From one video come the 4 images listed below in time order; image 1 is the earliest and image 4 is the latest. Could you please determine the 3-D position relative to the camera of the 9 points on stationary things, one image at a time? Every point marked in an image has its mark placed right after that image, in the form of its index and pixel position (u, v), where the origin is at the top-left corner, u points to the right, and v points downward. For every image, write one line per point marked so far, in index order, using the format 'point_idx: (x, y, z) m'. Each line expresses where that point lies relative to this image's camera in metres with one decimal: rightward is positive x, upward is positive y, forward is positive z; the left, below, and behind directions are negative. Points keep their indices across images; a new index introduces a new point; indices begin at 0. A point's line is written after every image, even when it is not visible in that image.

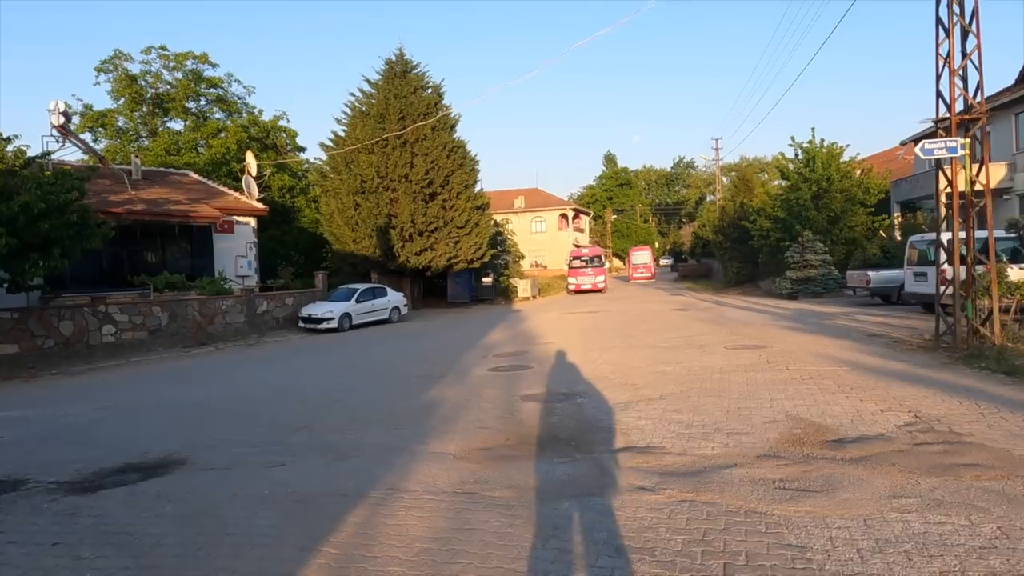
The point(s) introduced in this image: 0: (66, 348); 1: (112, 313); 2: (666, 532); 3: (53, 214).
0: (-12.6, -1.7, +18.7) m
1: (-11.9, -0.7, +19.9) m
2: (+1.0, -1.5, +4.2) m
3: (-11.7, +1.9, +17.0) m
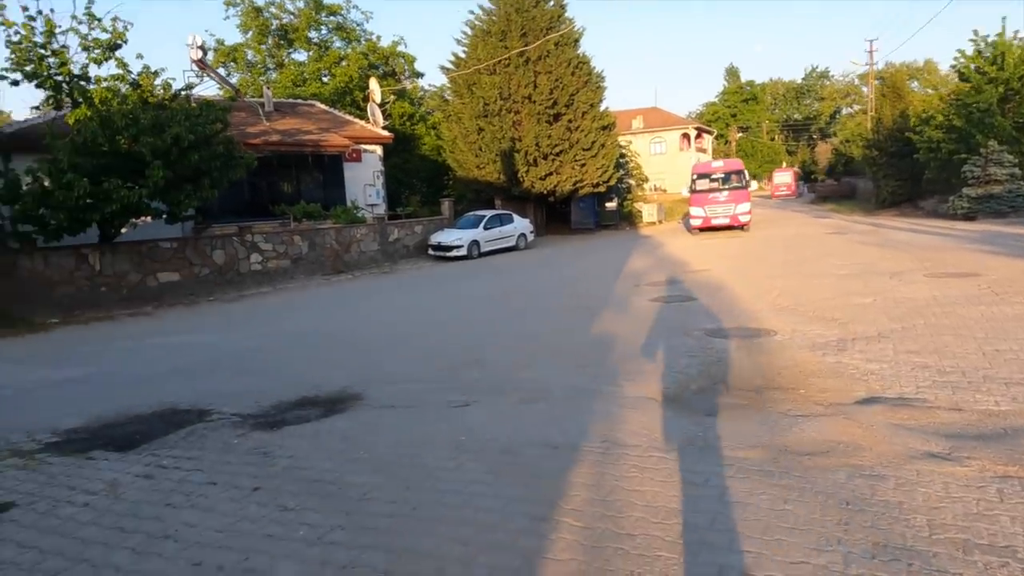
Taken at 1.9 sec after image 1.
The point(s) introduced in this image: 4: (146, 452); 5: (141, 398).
0: (-8.6, +0.4, +19.6) m
1: (-7.8, +1.4, +20.5) m
2: (+2.4, -1.1, +3.2) m
3: (-8.1, +3.7, +17.4) m
4: (-3.0, -1.4, +5.6) m
5: (-4.3, -1.3, +7.8) m
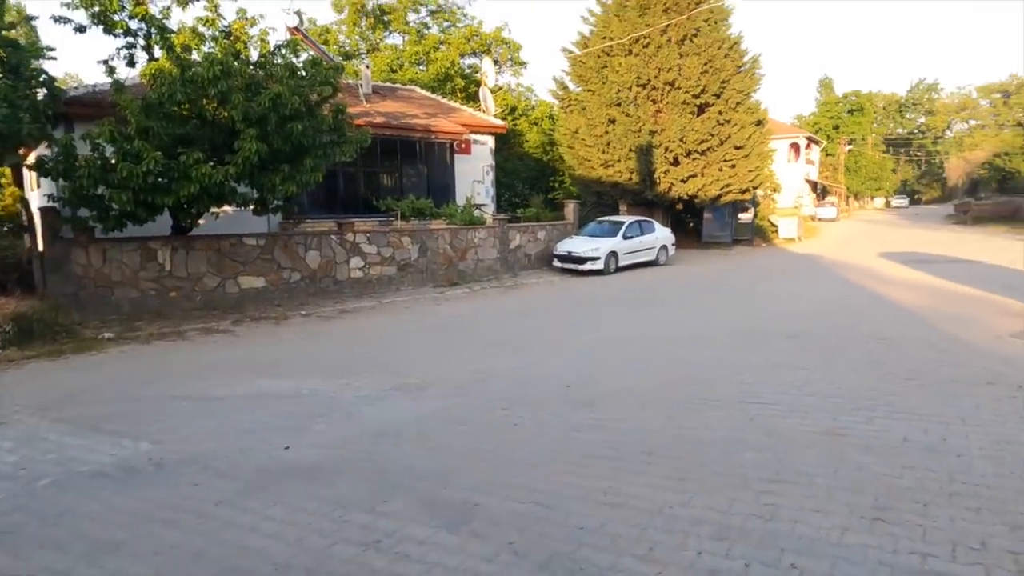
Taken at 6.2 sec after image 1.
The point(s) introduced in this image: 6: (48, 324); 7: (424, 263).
0: (-4.6, +0.1, +15.5) m
1: (-3.7, +1.1, +16.4) m
2: (+4.9, -1.6, -1.8) m
3: (-4.1, +3.5, +13.3) m
4: (-0.3, -1.6, +1.0) m
5: (-1.4, -1.5, +3.3) m
6: (-8.0, -0.6, +11.6) m
7: (-2.3, +0.7, +17.7) m
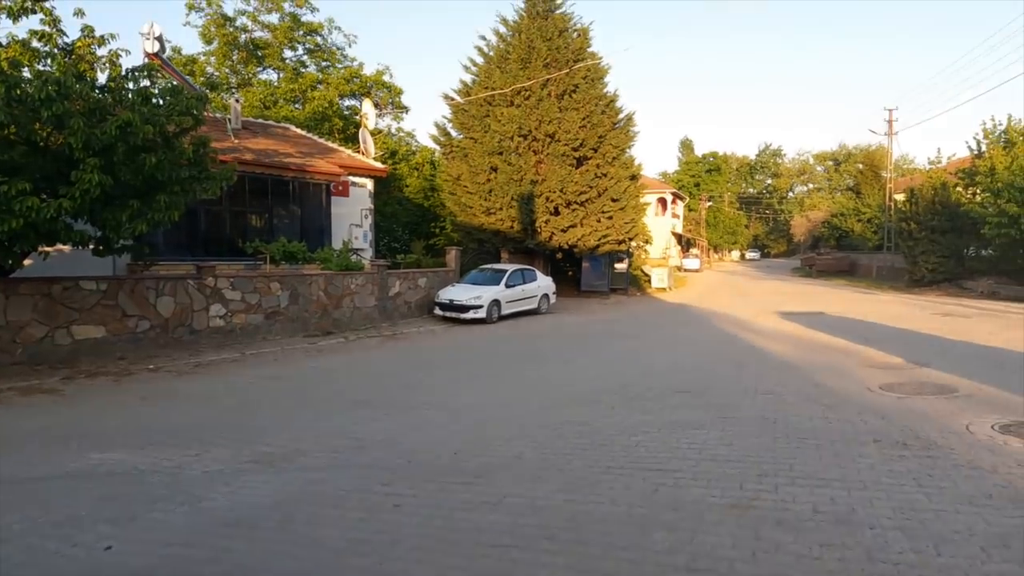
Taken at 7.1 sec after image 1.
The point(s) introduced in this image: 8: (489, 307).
0: (-7.2, -0.9, +13.8) m
1: (-6.5, 0.0, +14.9) m
2: (+5.3, -1.6, -1.6) m
3: (-6.3, +2.5, +11.9) m
4: (-0.3, -1.8, +0.3) m
5: (-1.8, -1.8, +2.3) m
6: (-9.8, -1.4, +9.3) m
7: (-5.4, -0.6, +16.5) m
8: (-0.7, -0.5, +19.9) m
